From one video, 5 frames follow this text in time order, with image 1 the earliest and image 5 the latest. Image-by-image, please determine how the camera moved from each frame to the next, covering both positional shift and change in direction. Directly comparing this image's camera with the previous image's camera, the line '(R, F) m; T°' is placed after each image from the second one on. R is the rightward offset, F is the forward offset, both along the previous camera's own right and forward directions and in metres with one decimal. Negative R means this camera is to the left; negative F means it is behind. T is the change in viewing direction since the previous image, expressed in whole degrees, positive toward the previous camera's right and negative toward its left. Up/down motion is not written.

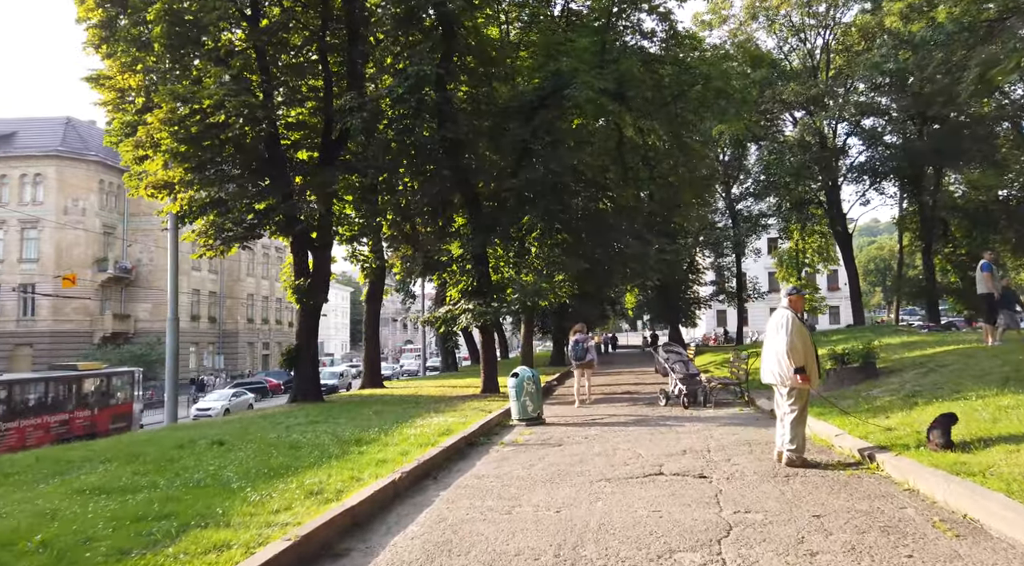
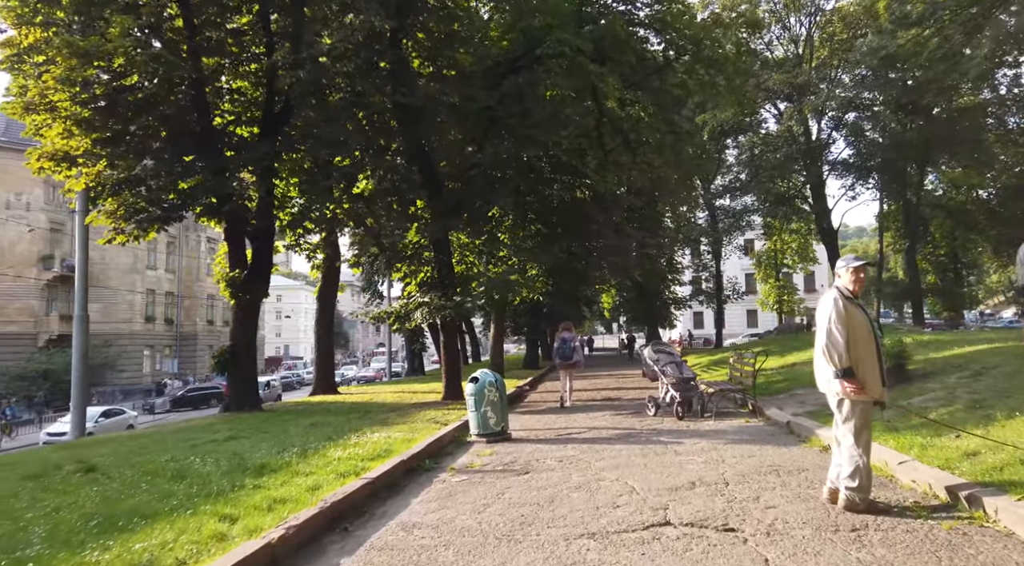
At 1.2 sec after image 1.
(+0.2, +2.2) m; +2°
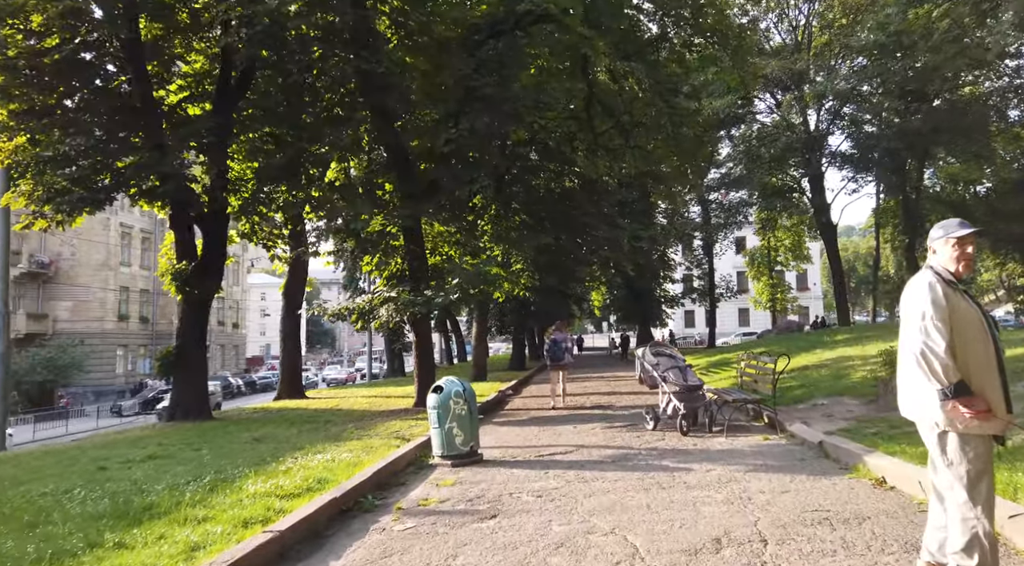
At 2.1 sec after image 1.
(+0.2, +1.7) m; +1°
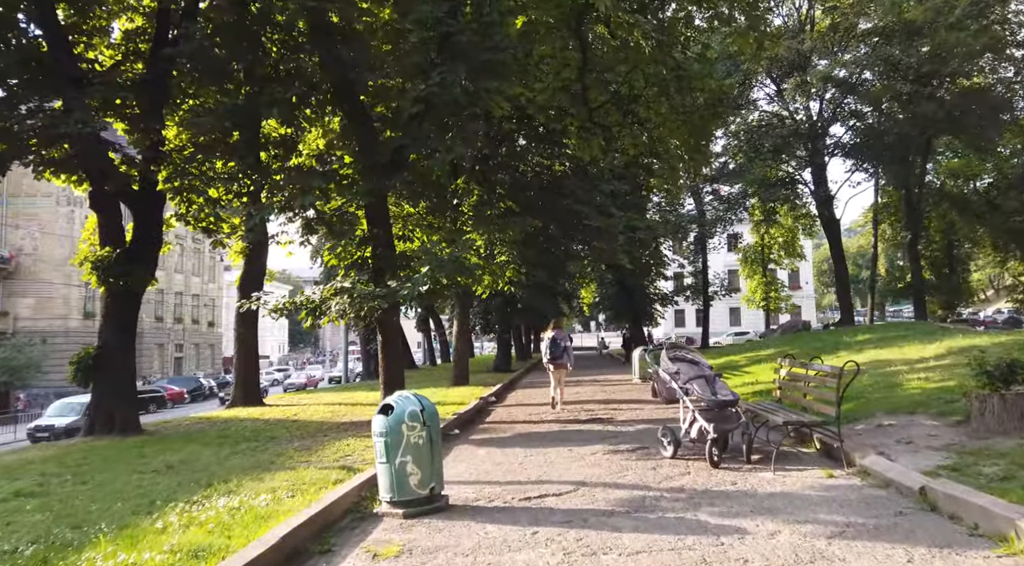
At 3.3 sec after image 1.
(+0.1, +2.2) m; +1°
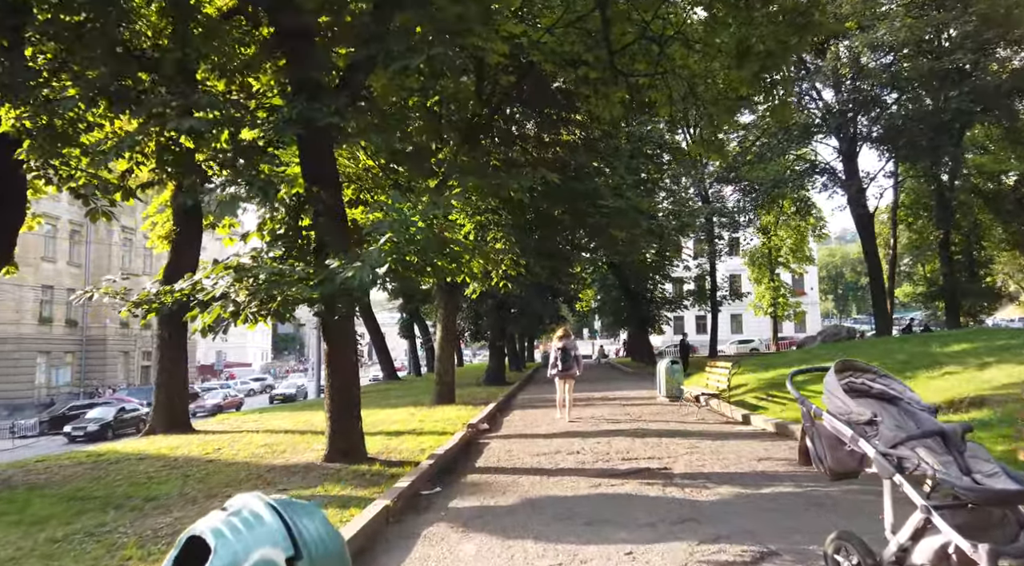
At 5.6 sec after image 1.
(-0.1, +3.8) m; +1°
